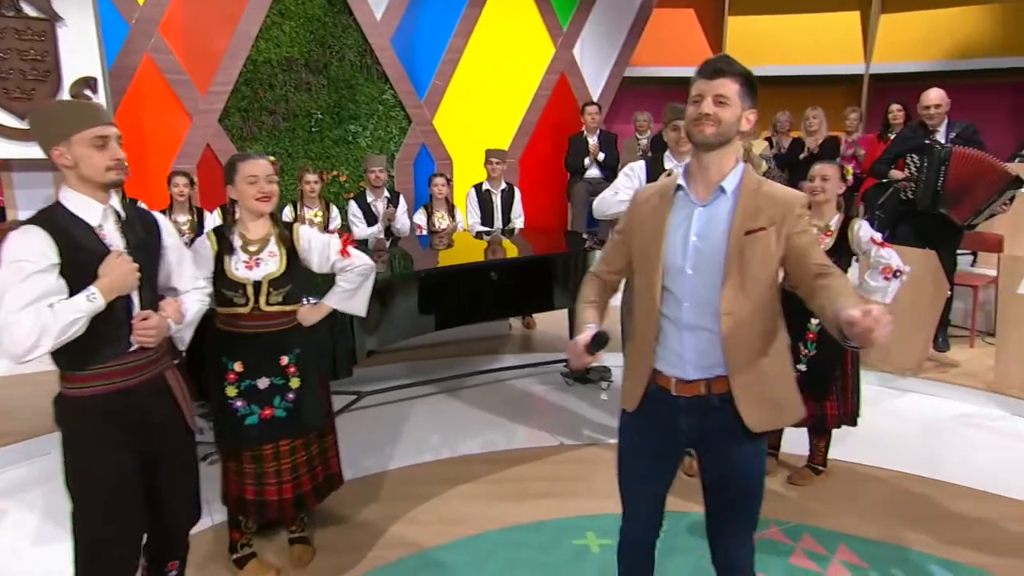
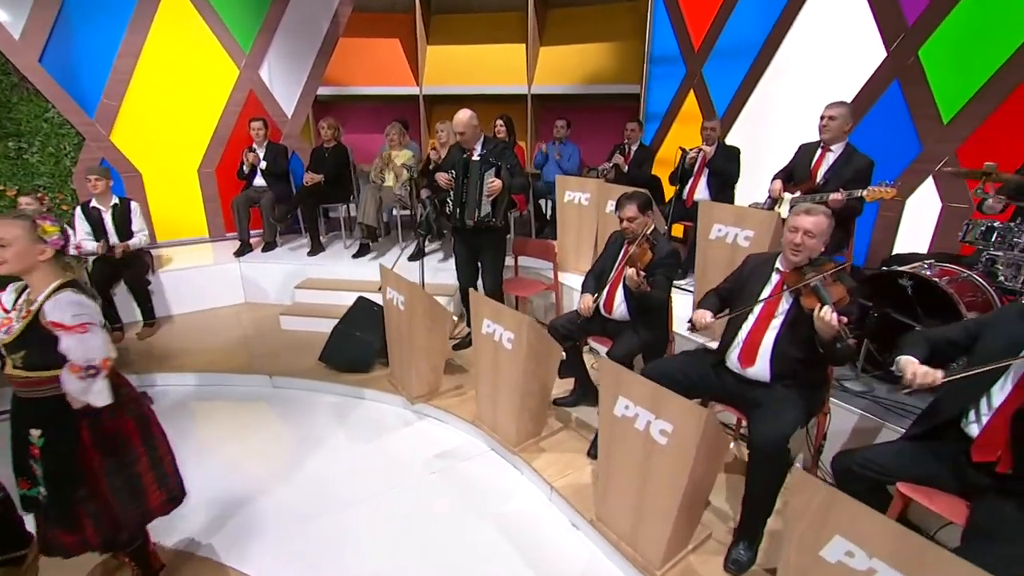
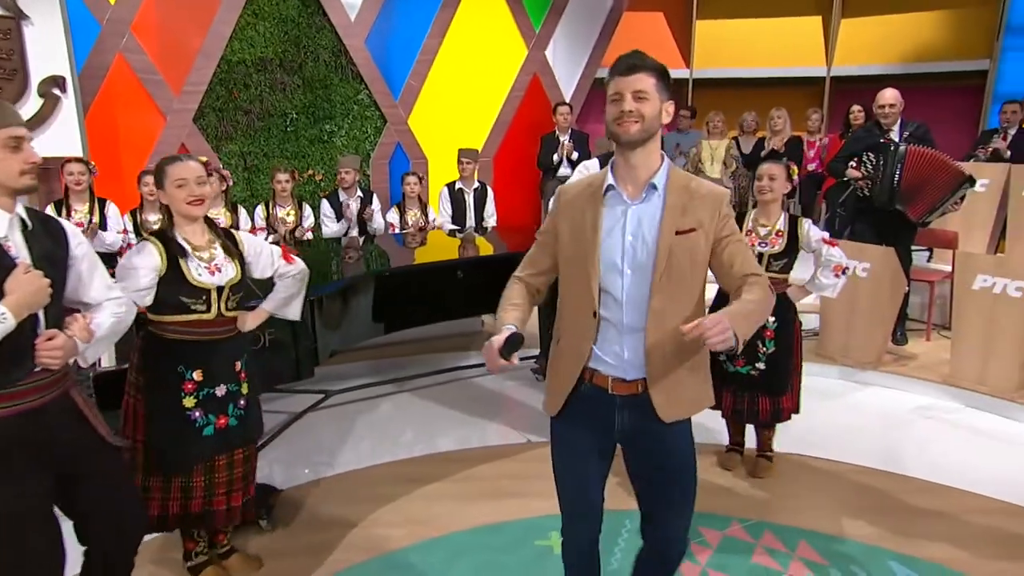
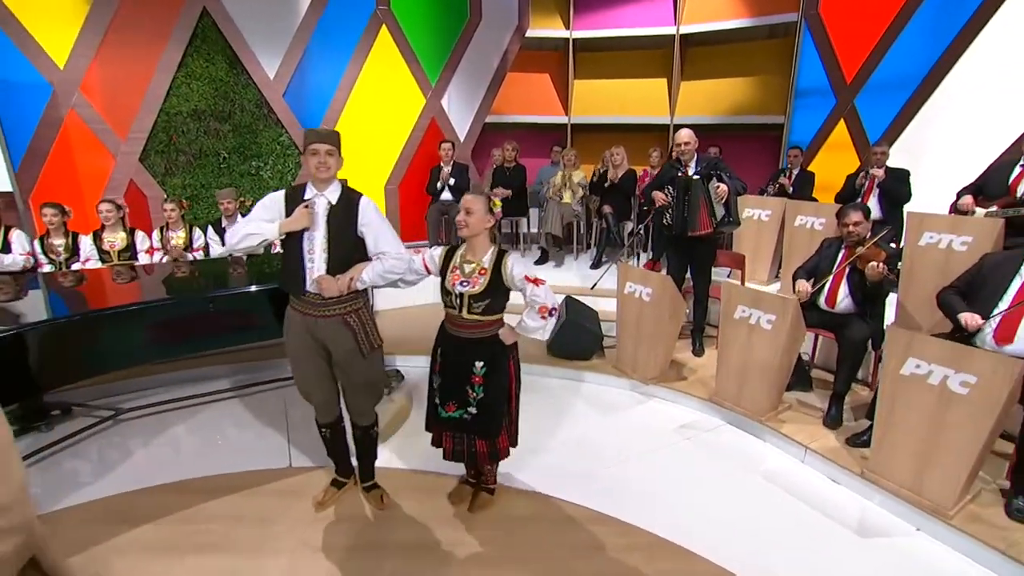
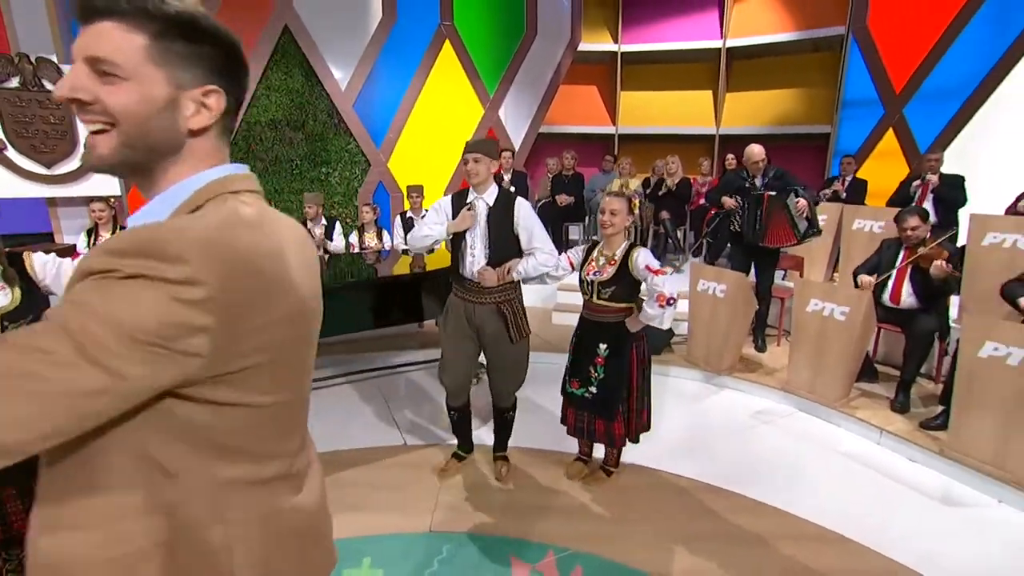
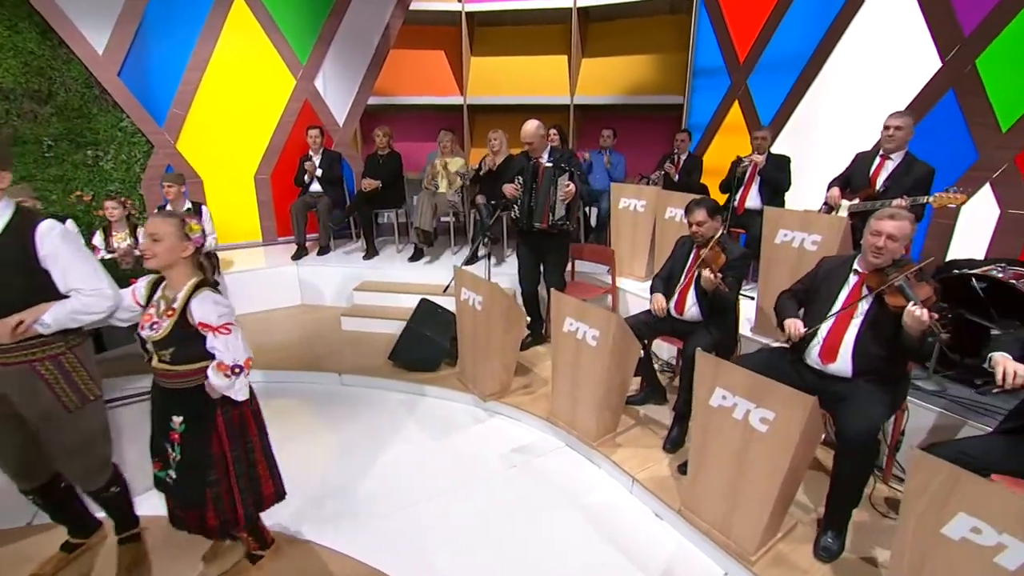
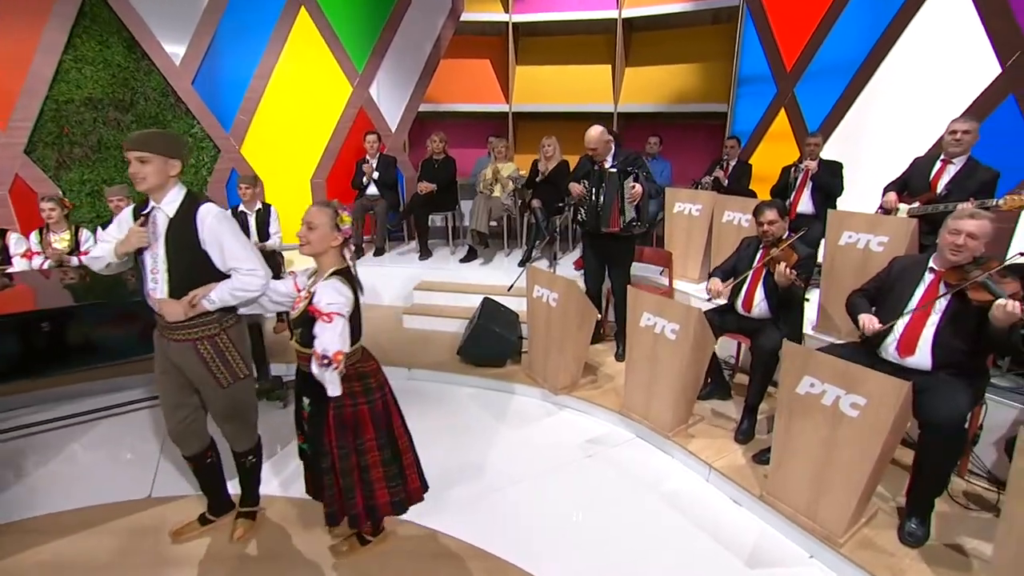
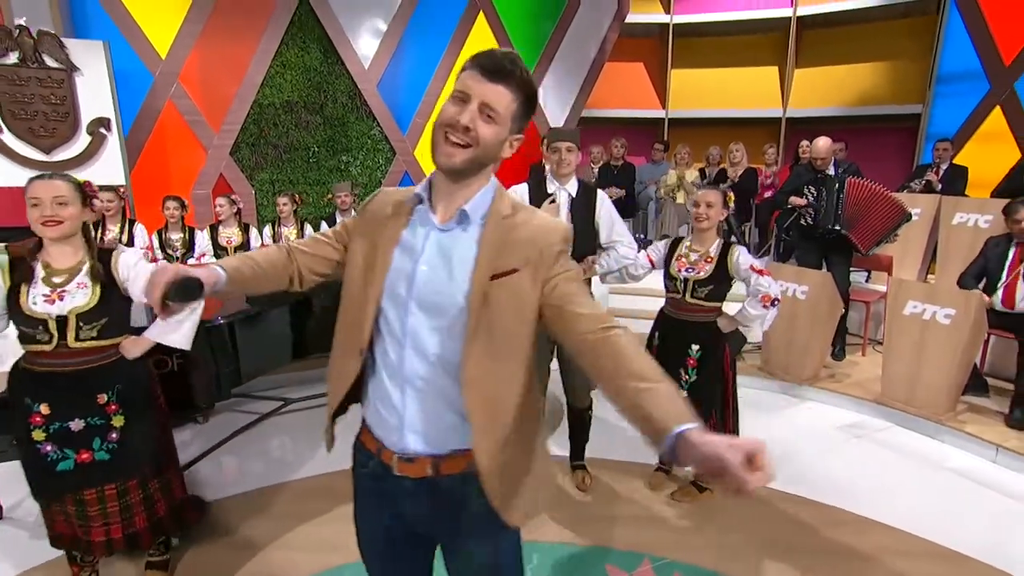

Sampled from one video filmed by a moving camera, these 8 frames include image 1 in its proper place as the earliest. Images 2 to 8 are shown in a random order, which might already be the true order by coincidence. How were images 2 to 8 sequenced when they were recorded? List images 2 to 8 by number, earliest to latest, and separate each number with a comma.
3, 8, 5, 4, 7, 6, 2
